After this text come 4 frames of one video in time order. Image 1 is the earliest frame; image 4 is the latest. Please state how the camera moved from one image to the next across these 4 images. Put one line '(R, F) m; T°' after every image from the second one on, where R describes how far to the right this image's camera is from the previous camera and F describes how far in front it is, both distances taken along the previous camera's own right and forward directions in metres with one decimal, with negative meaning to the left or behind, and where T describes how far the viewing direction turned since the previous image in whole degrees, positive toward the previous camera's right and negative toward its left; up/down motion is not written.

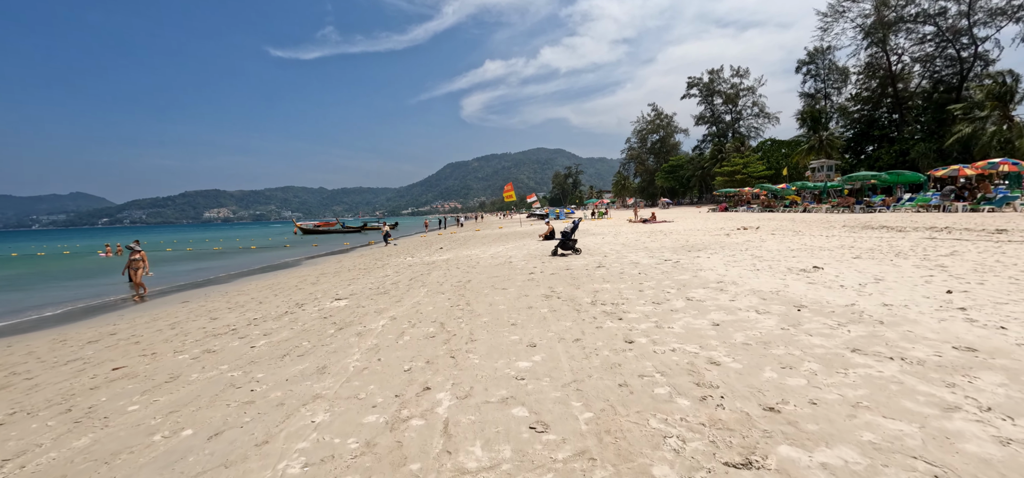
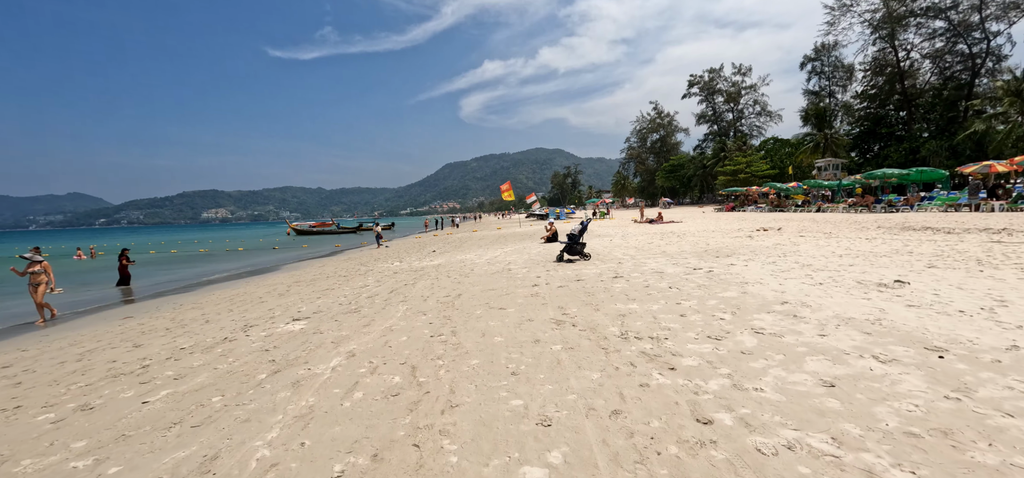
(0.0, +1.8) m; 0°
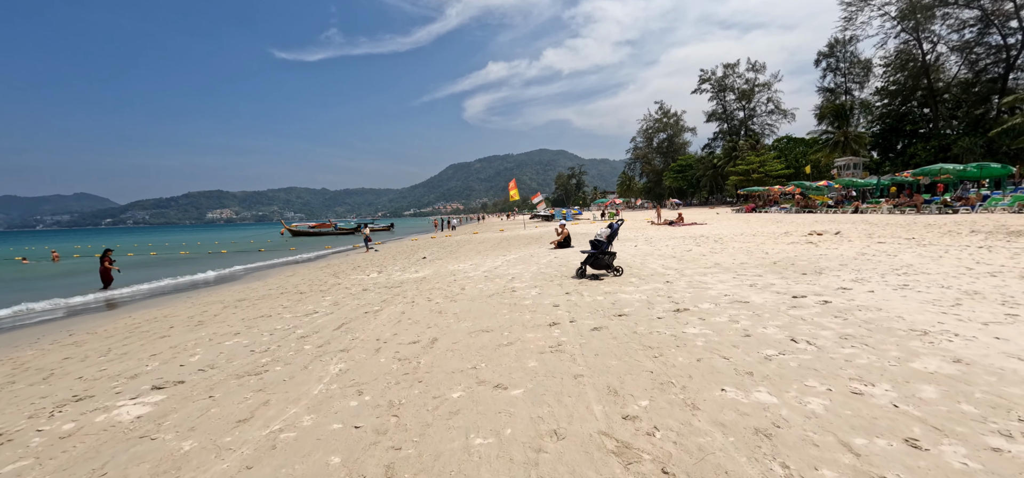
(0.0, +3.0) m; -1°
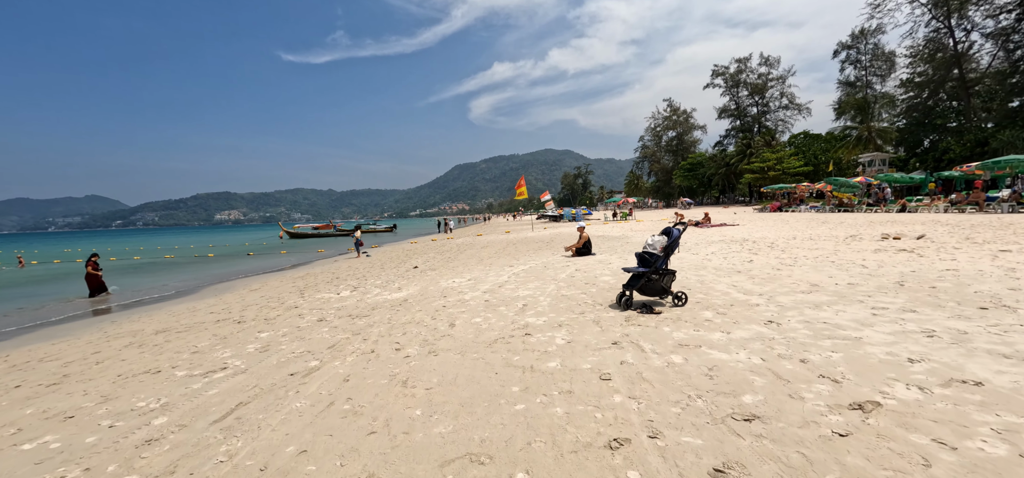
(-0.1, +2.7) m; -1°
